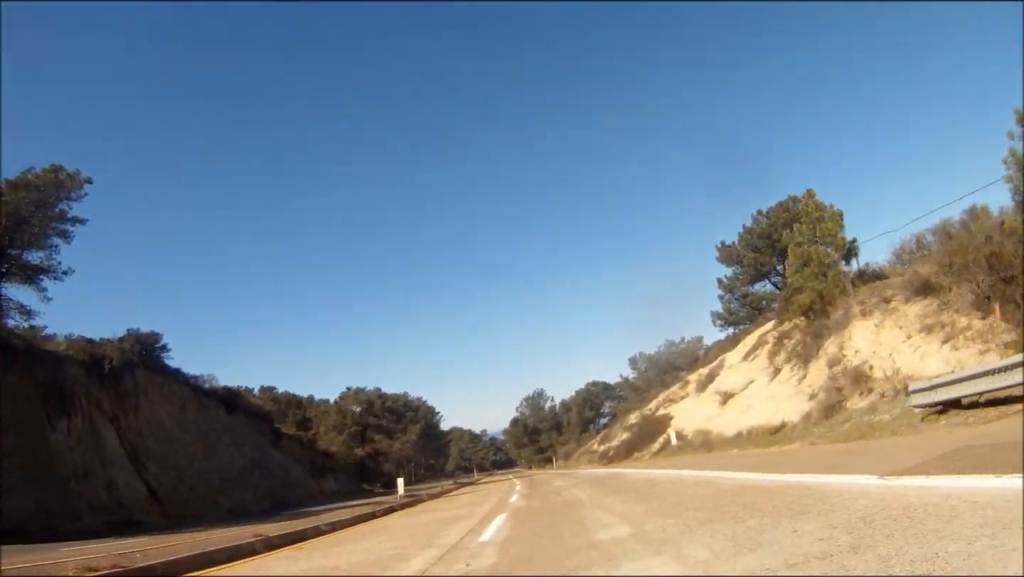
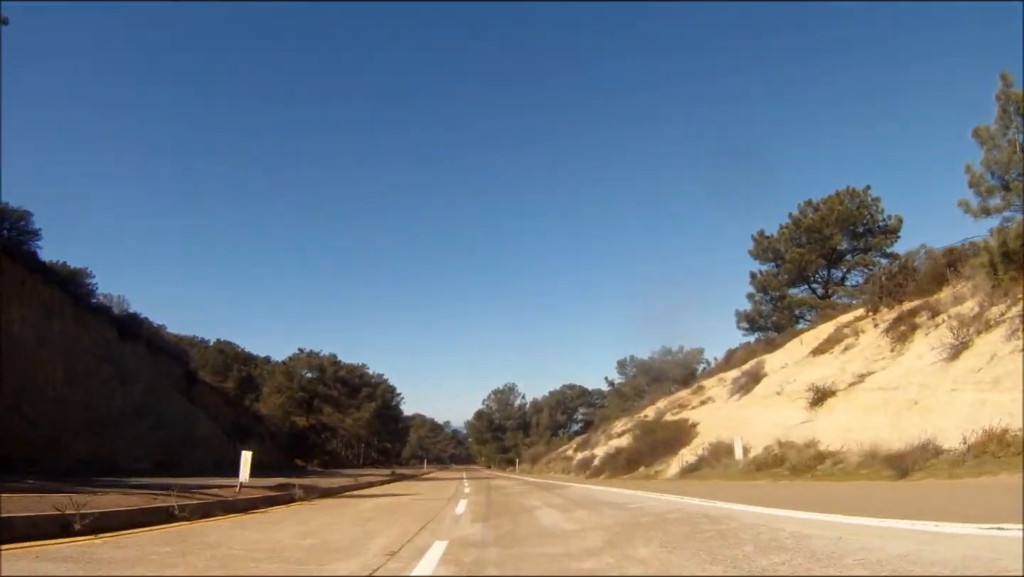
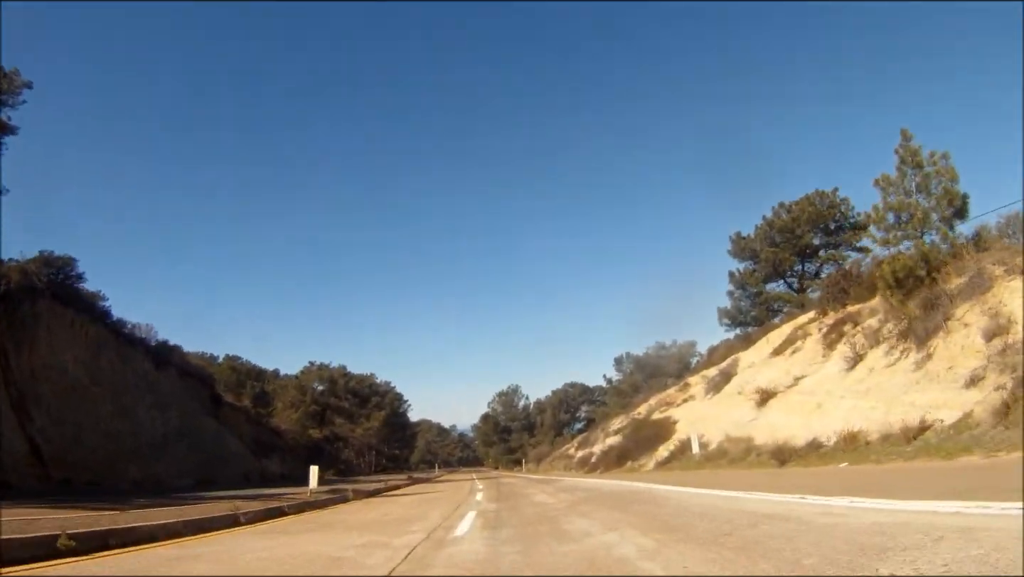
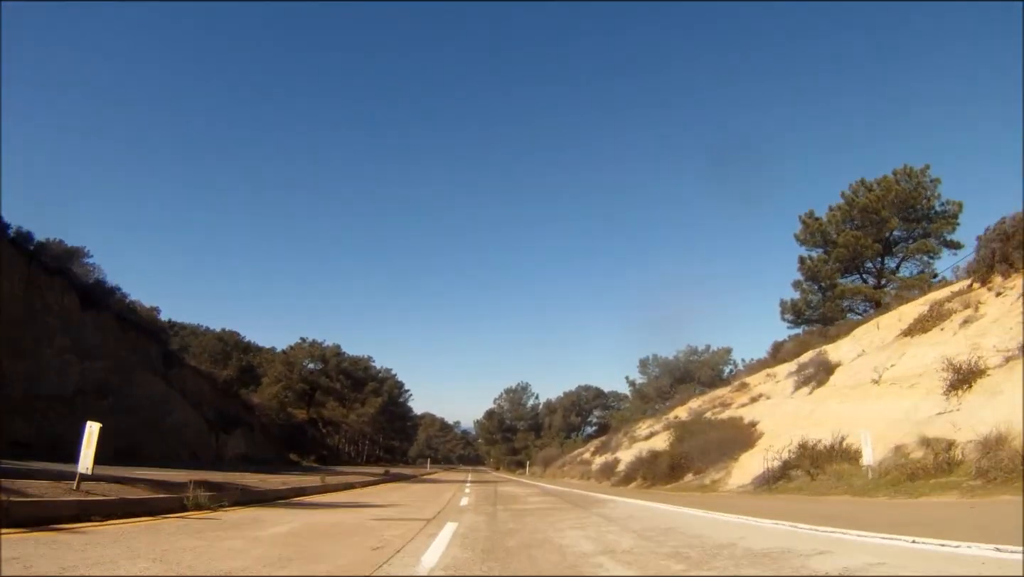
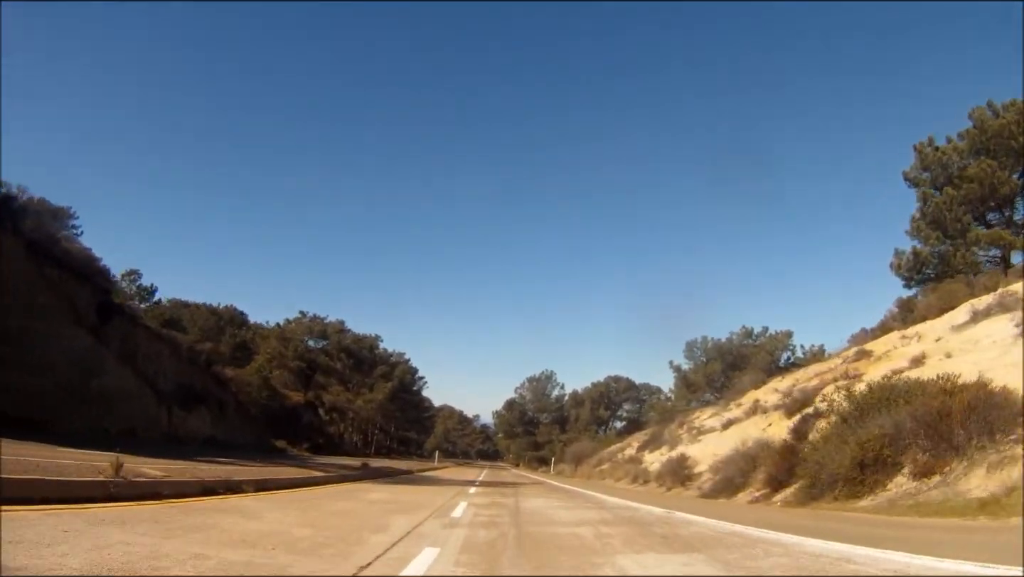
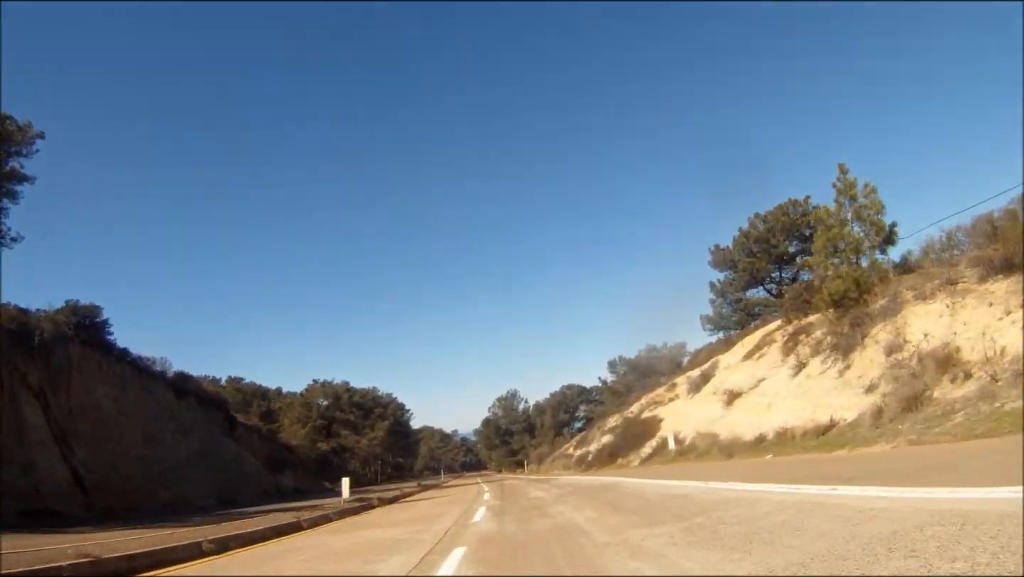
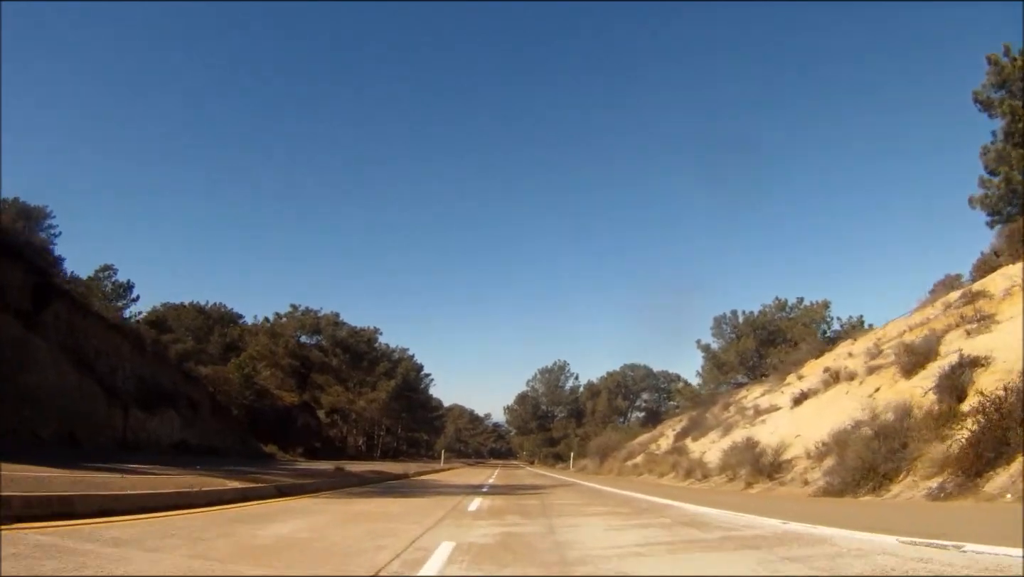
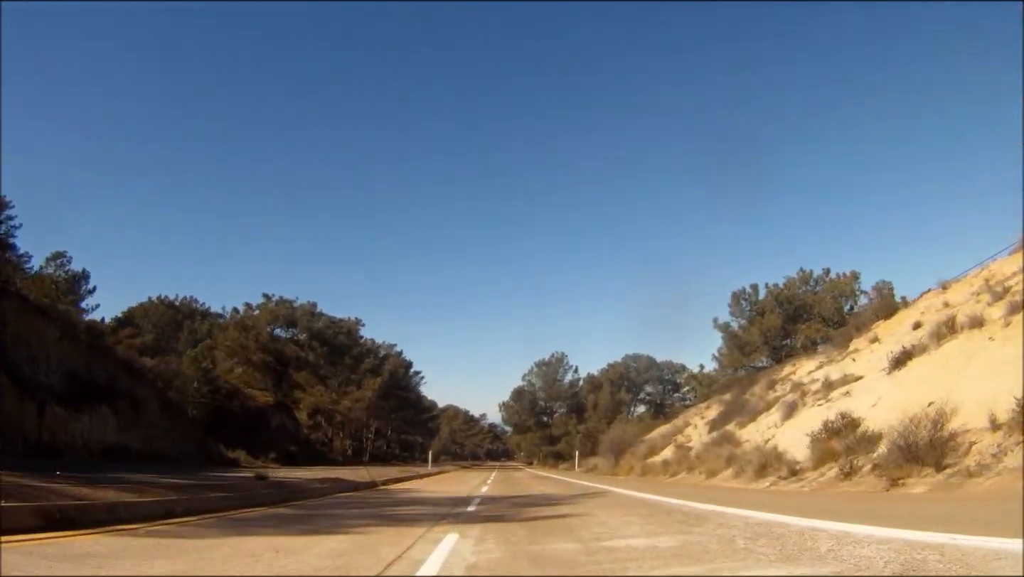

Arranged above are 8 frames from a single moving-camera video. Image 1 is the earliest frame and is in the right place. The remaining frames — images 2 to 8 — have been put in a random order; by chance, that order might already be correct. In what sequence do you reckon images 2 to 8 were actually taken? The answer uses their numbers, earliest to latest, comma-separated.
6, 3, 2, 4, 5, 7, 8
